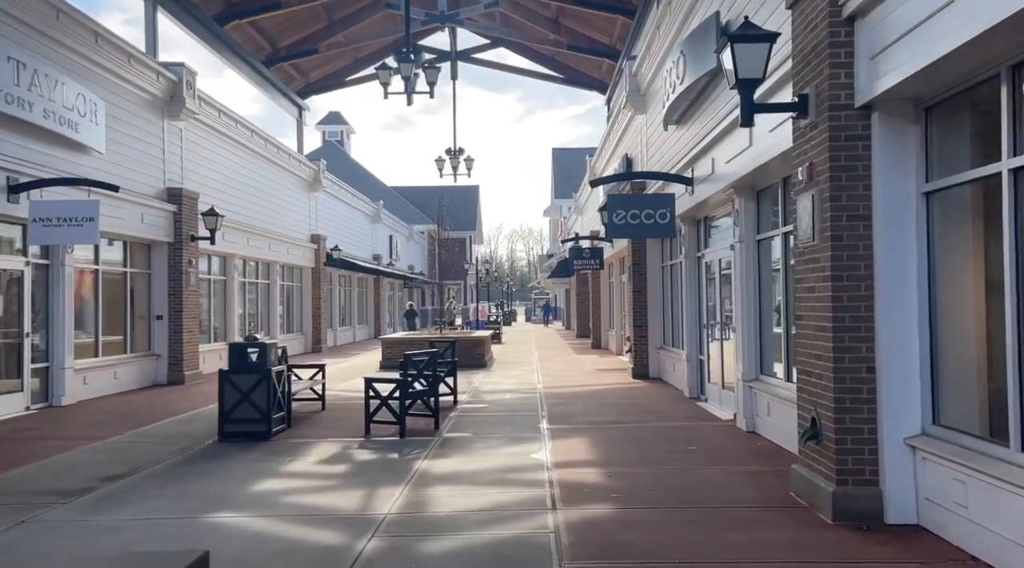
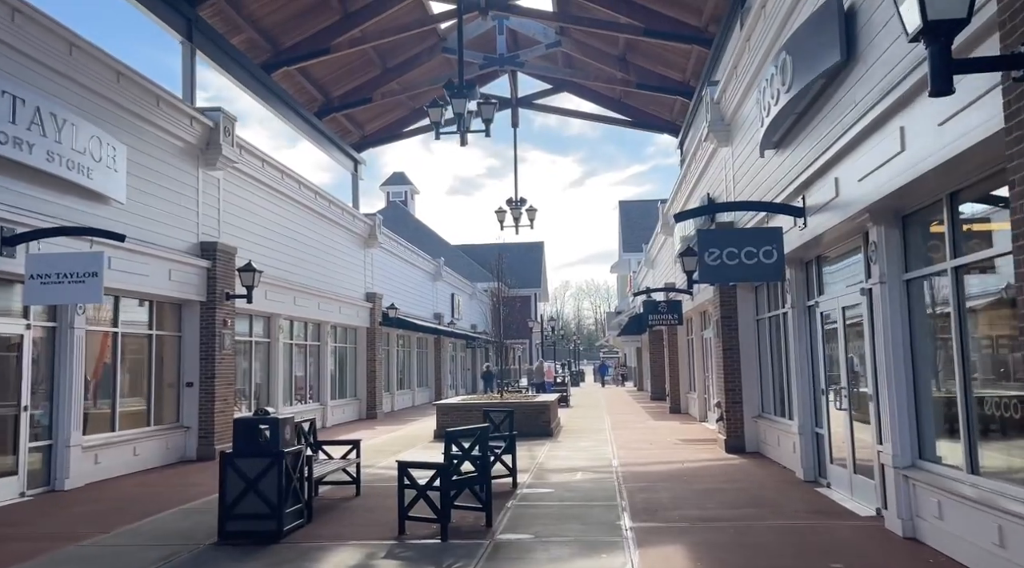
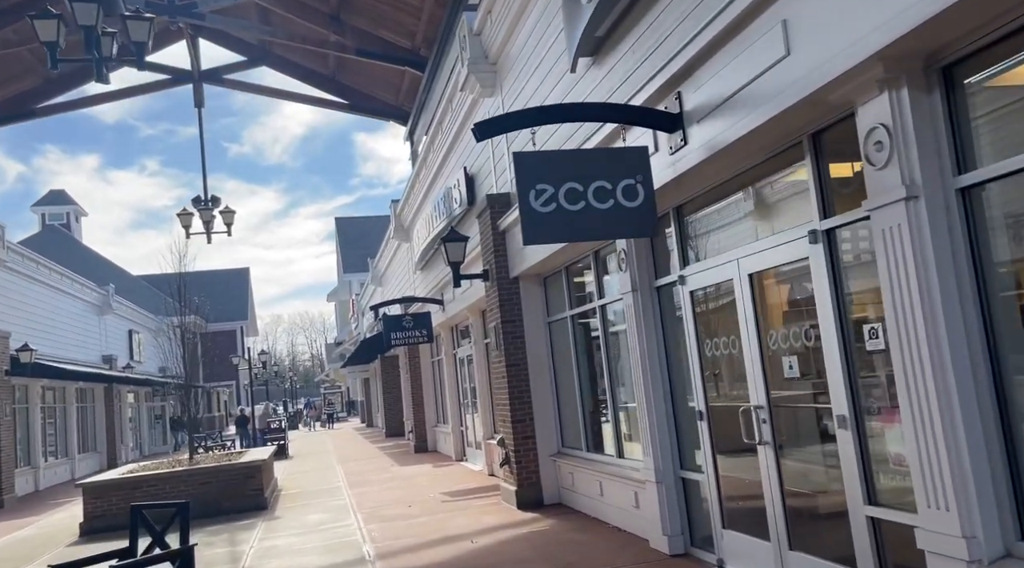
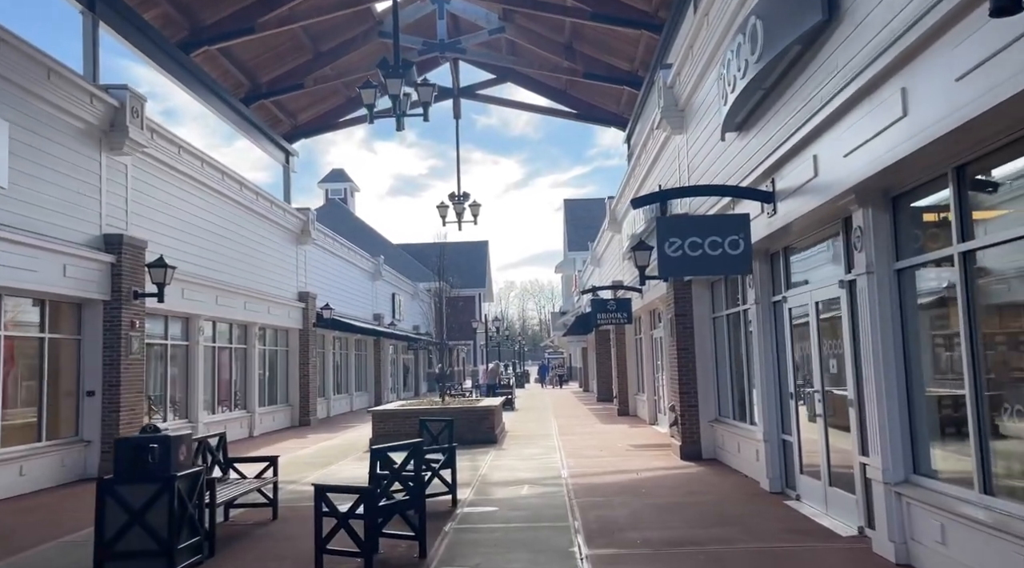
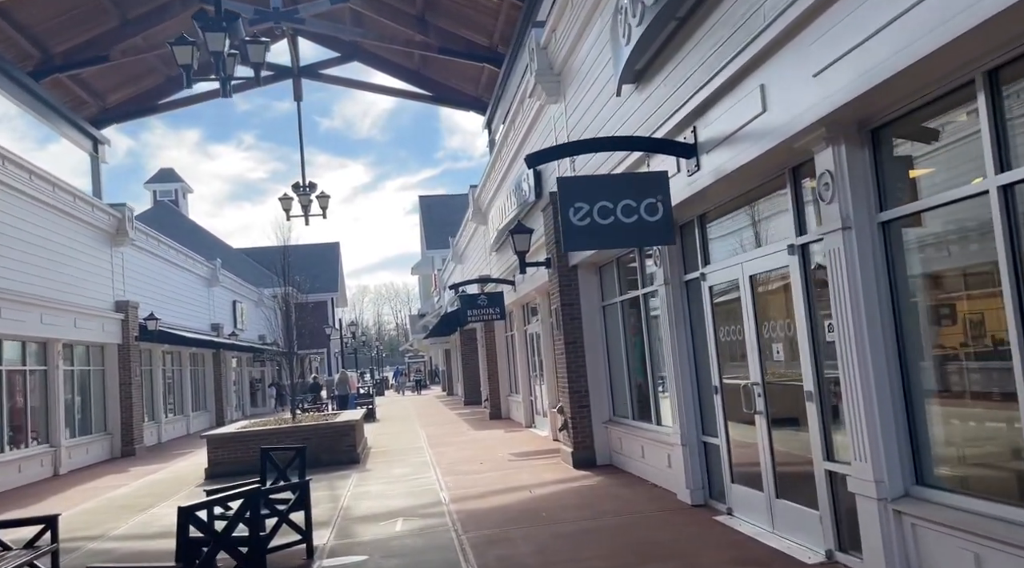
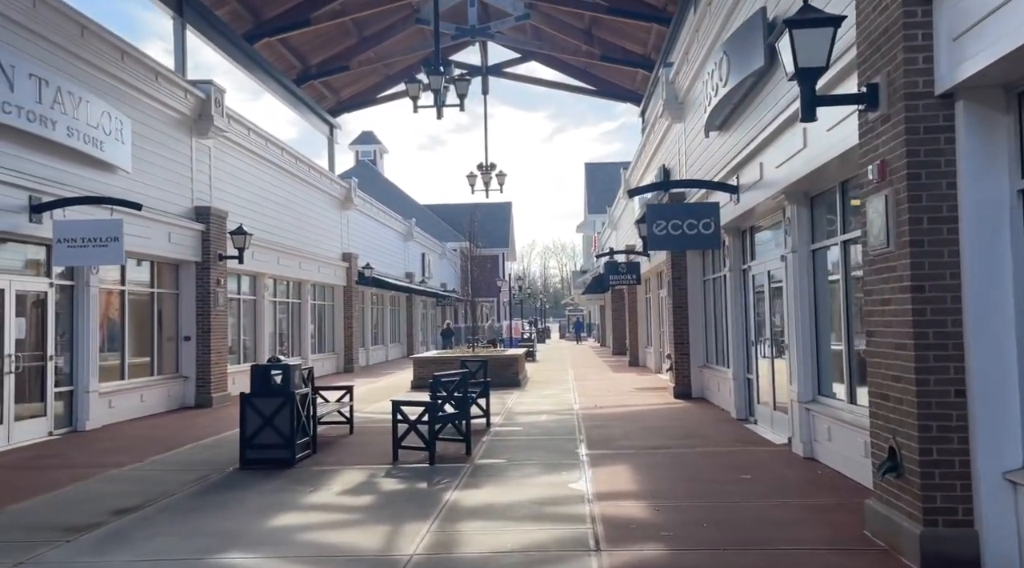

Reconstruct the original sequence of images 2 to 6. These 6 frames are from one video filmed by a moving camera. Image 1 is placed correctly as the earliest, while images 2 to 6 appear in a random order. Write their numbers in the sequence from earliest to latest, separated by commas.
6, 2, 4, 5, 3
